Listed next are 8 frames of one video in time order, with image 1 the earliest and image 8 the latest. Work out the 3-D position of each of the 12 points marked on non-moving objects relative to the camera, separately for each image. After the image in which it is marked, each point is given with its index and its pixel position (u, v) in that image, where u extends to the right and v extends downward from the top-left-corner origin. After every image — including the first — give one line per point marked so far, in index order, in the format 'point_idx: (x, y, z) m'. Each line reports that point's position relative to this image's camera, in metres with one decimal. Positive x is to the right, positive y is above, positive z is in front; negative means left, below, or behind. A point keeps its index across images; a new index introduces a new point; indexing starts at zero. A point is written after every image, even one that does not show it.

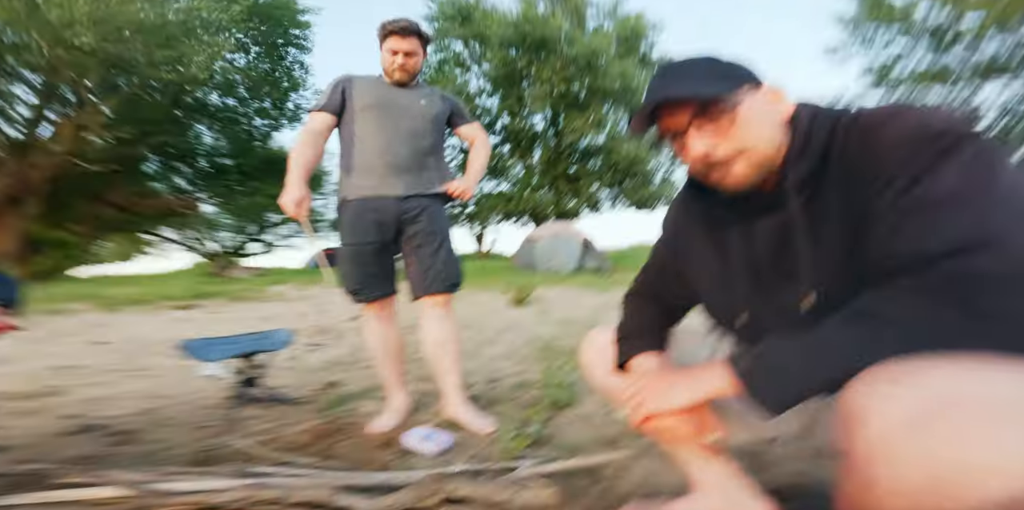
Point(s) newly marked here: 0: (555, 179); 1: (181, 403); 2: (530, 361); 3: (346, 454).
0: (+1.6, +2.7, +15.0) m
1: (-2.3, -1.3, +3.3) m
2: (+0.1, -0.8, +3.4) m
3: (-0.9, -1.1, +2.4) m
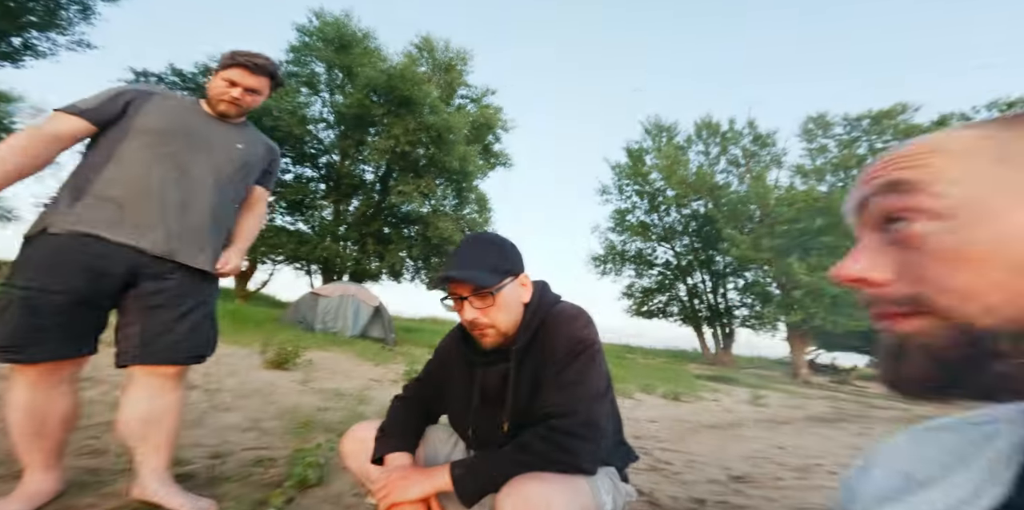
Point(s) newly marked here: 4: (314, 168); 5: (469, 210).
0: (-5.1, +0.7, +14.7) m
1: (-3.8, -1.1, +1.9) m
2: (-1.6, -1.3, +3.1) m
3: (-2.2, -1.2, +1.8) m
4: (-6.9, +2.9, +14.7) m
5: (-1.8, +1.7, +16.0) m
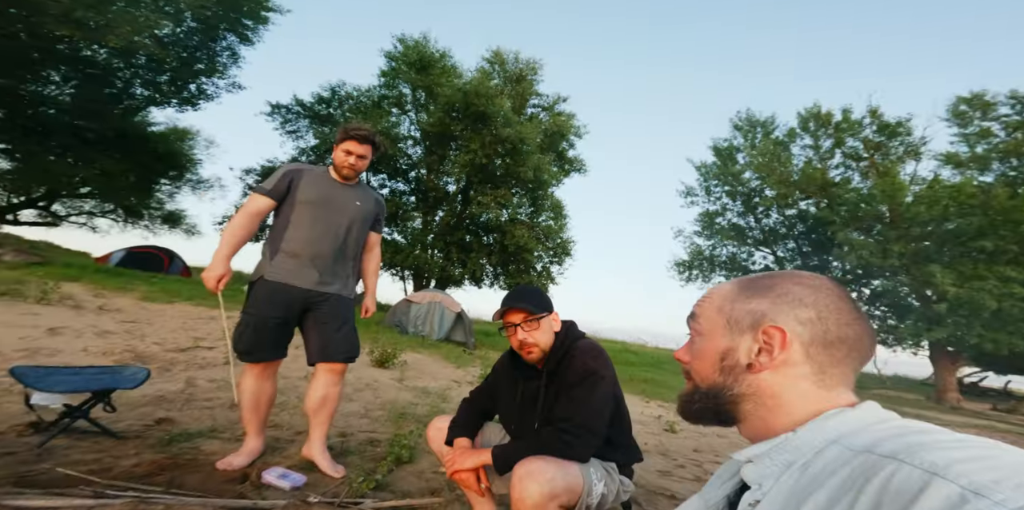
0: (-2.5, +0.5, +16.0) m
1: (-3.6, -1.3, +3.3) m
2: (-1.2, -1.5, +4.0) m
3: (-2.0, -1.4, +2.8) m
4: (-4.2, +2.7, +16.4) m
5: (+1.0, +1.4, +16.7) m
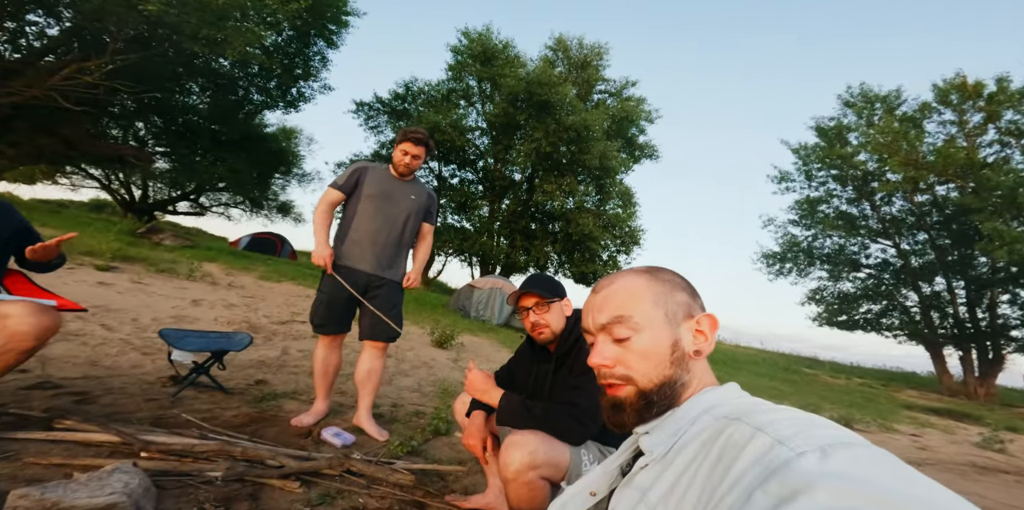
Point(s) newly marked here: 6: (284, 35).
0: (+0.1, +1.0, +16.4) m
1: (-3.3, -1.2, +4.1) m
2: (-0.8, -1.4, +4.4) m
3: (-1.8, -1.4, +3.3) m
4: (-1.5, +3.2, +16.9) m
5: (+3.7, +1.8, +16.4) m
6: (-7.0, +6.6, +13.3) m
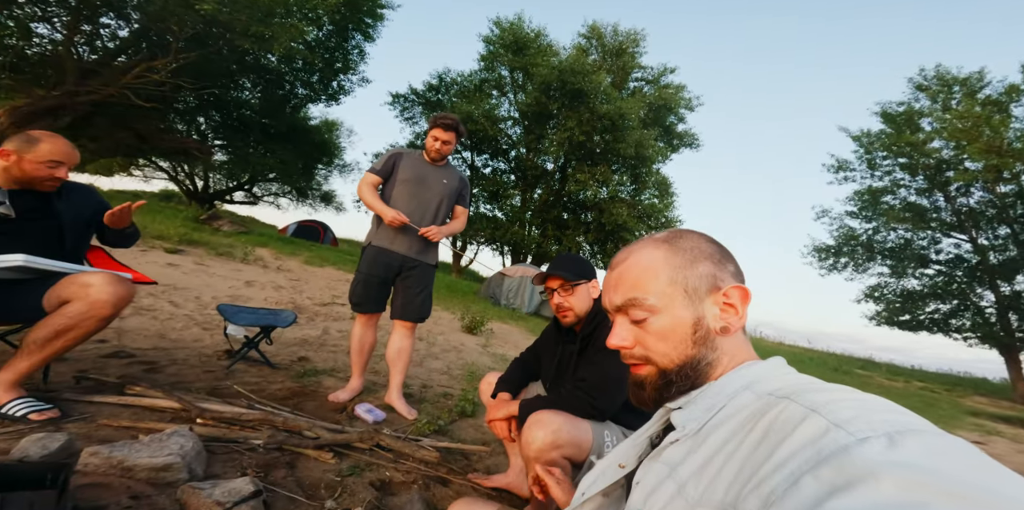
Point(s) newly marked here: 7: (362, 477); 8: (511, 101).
0: (+1.3, +1.3, +16.3) m
1: (-3.0, -1.1, +4.4) m
2: (-0.6, -1.3, +4.6) m
3: (-1.6, -1.2, +3.5) m
4: (-0.2, +3.6, +17.0) m
5: (+4.9, +2.2, +16.0) m
6: (-5.9, +7.0, +13.8) m
7: (-0.9, -1.3, +2.6) m
8: (0.0, +5.8, +16.5) m
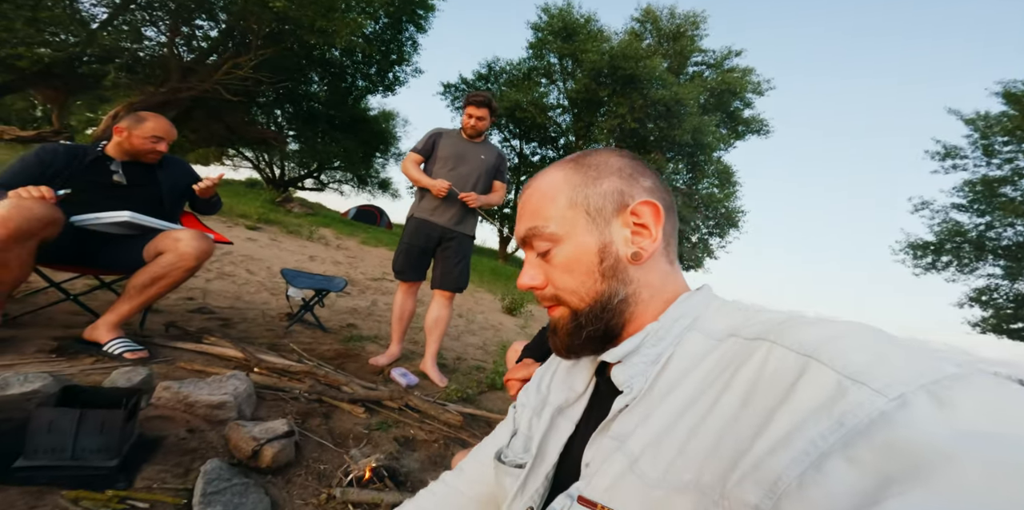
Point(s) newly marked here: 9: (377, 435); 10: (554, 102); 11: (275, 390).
0: (+3.2, +1.7, +16.1) m
1: (-2.7, -0.8, +4.8) m
2: (-0.2, -1.1, +4.7) m
3: (-1.4, -1.0, +3.8) m
4: (+1.8, +4.0, +16.8) m
5: (+6.7, +2.4, +15.3) m
6: (-4.2, +7.5, +14.3) m
7: (-0.8, -1.1, +2.7) m
8: (+2.0, +6.2, +16.3) m
9: (-0.8, -1.1, +2.7) m
10: (+1.7, +5.6, +16.2) m
11: (-1.6, -0.9, +2.9) m
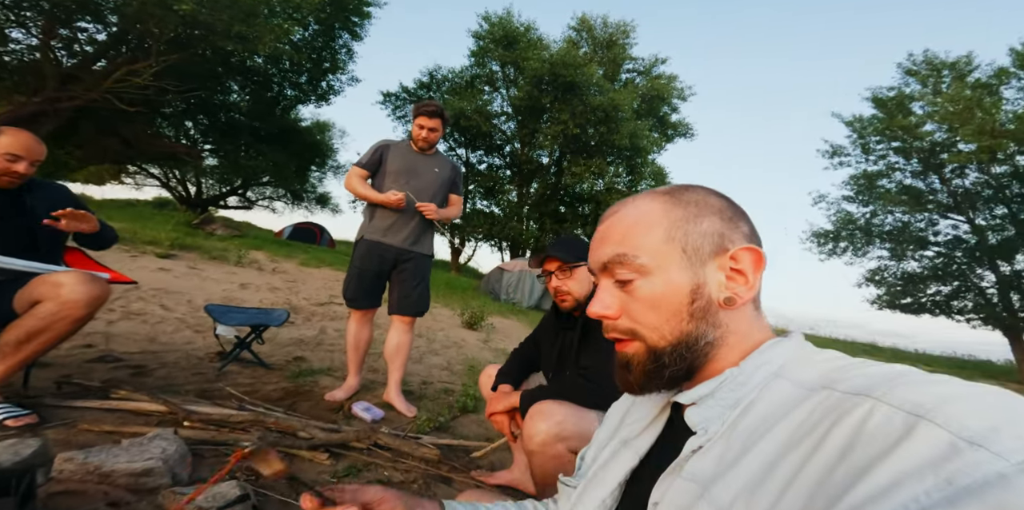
0: (+1.2, +1.5, +16.2) m
1: (-3.0, -1.1, +4.2) m
2: (-0.5, -1.2, +4.4) m
3: (-1.6, -1.2, +3.4) m
4: (-0.4, +3.7, +16.8) m
5: (+4.8, +2.5, +15.9) m
6: (-6.2, +6.9, +13.6) m
7: (-0.8, -1.2, +2.4) m
8: (-0.2, +5.9, +16.3) m
9: (-0.9, -1.2, +2.4) m
10: (-0.5, +5.3, +16.2) m
11: (-1.7, -1.1, +2.5) m
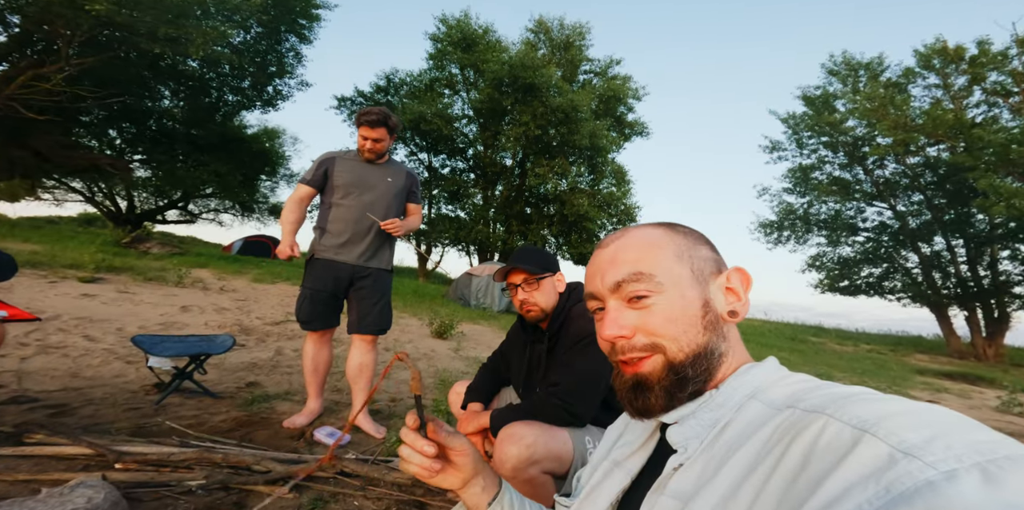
0: (-0.1, +1.4, +16.1) m
1: (-3.2, -1.2, +3.9) m
2: (-0.8, -1.3, +4.2) m
3: (-1.7, -1.3, +3.1) m
4: (-1.8, +3.6, +16.6) m
5: (+3.5, +2.5, +16.1) m
6: (-7.5, +6.5, +13.0) m
7: (-0.9, -1.3, +2.2) m
8: (-1.7, +5.7, +16.2) m
9: (-1.0, -1.3, +2.2) m
10: (-1.9, +5.2, +16.0) m
11: (-1.8, -1.2, +2.3) m
